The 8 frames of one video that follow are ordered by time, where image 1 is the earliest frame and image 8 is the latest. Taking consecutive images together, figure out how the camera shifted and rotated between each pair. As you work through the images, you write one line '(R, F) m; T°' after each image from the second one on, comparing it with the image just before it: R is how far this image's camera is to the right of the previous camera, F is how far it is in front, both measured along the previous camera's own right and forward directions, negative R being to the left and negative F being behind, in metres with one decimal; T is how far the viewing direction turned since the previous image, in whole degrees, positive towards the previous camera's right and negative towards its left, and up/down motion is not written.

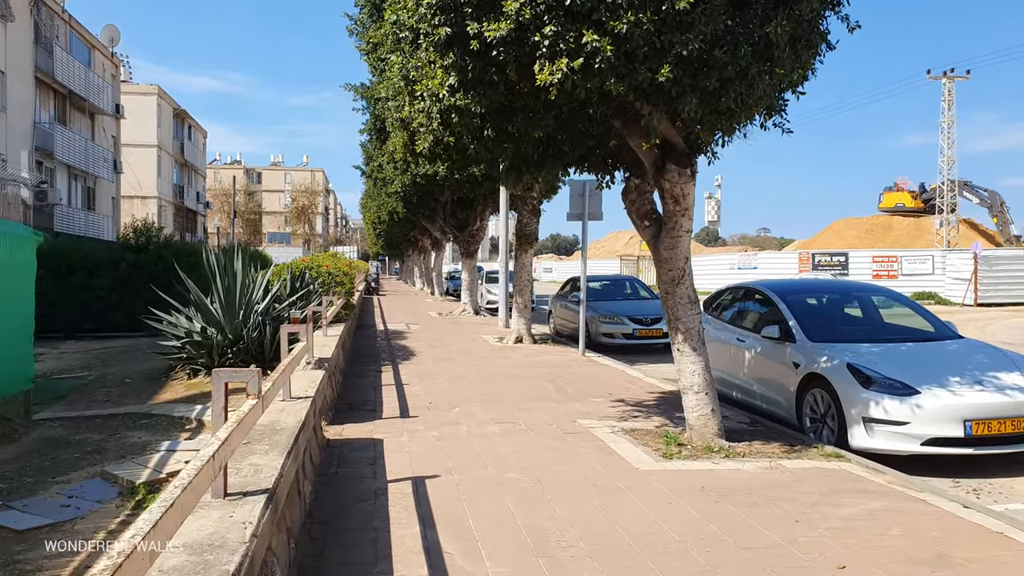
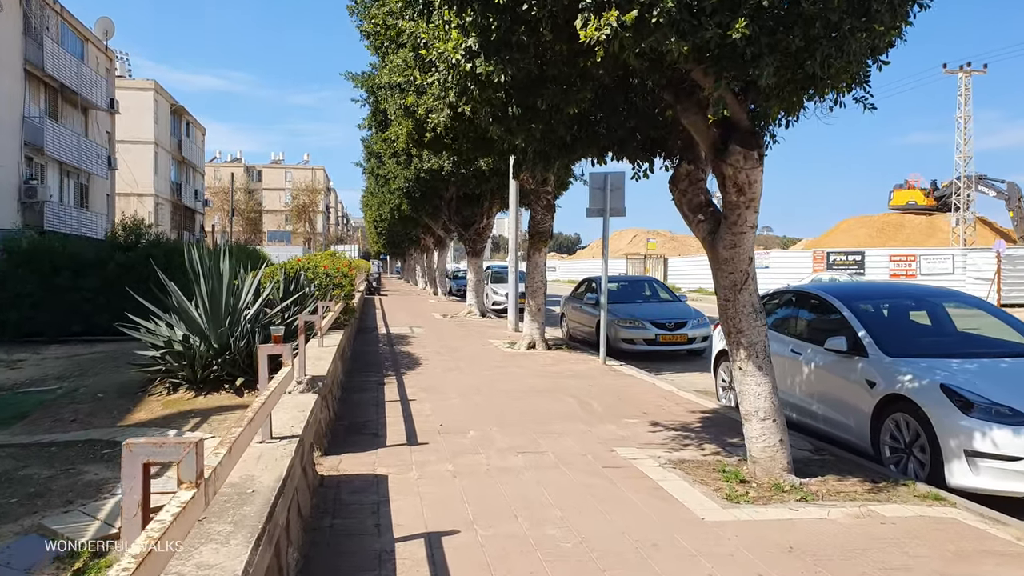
(-0.2, +1.1) m; 0°
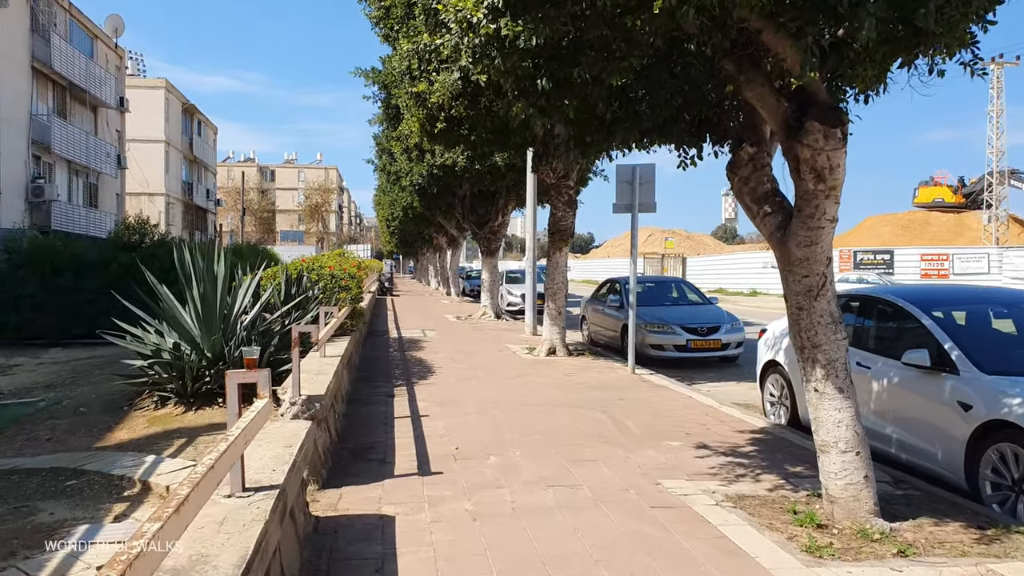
(-0.1, +0.9) m; -1°
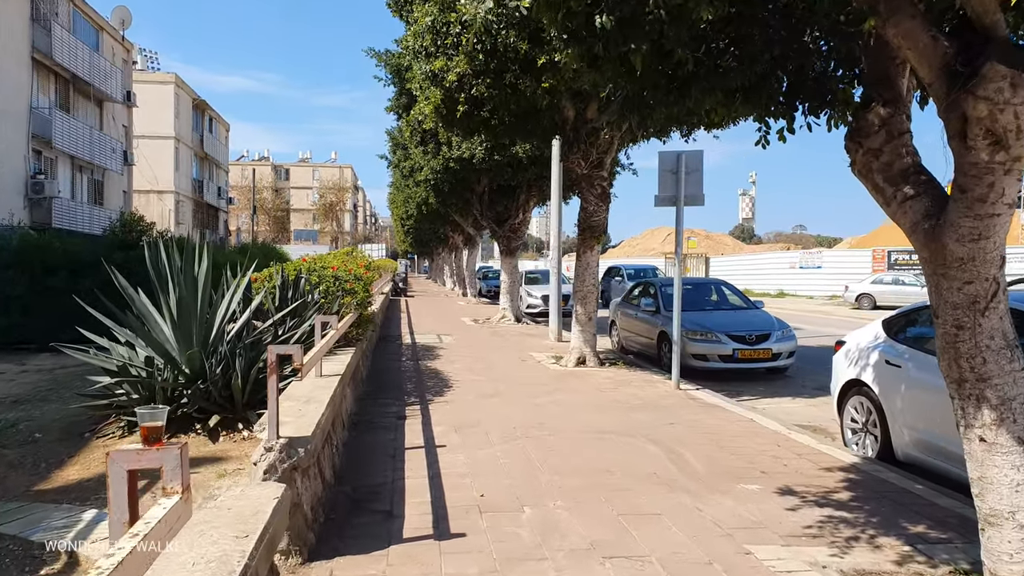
(-0.2, +1.3) m; -1°
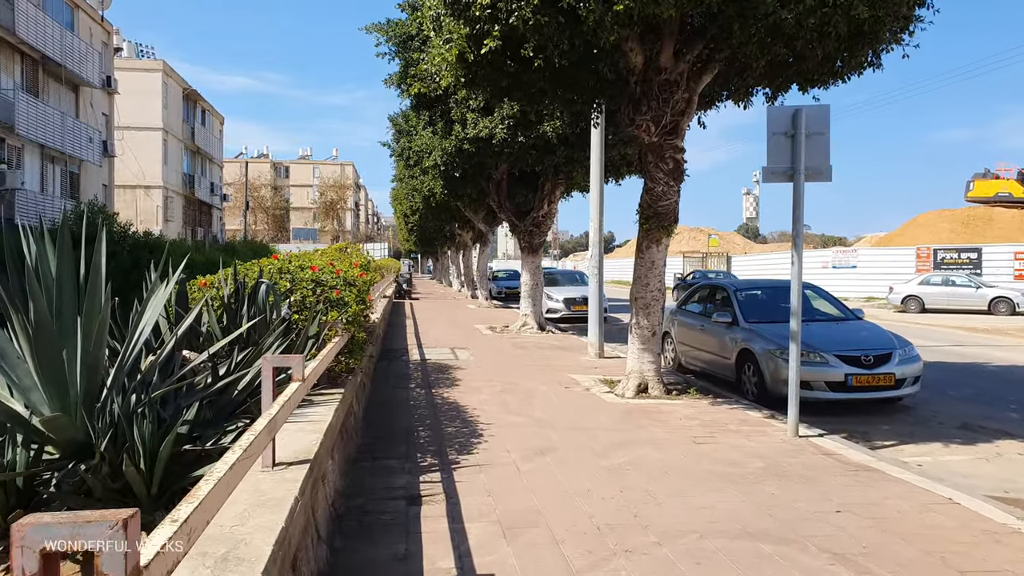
(-0.5, +2.7) m; 0°
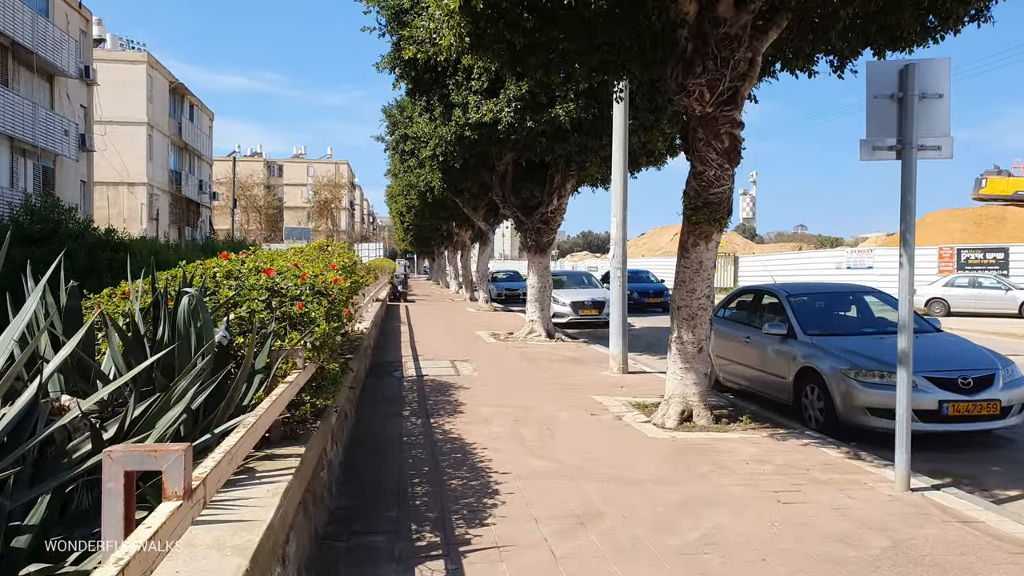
(-0.2, +1.6) m; 0°
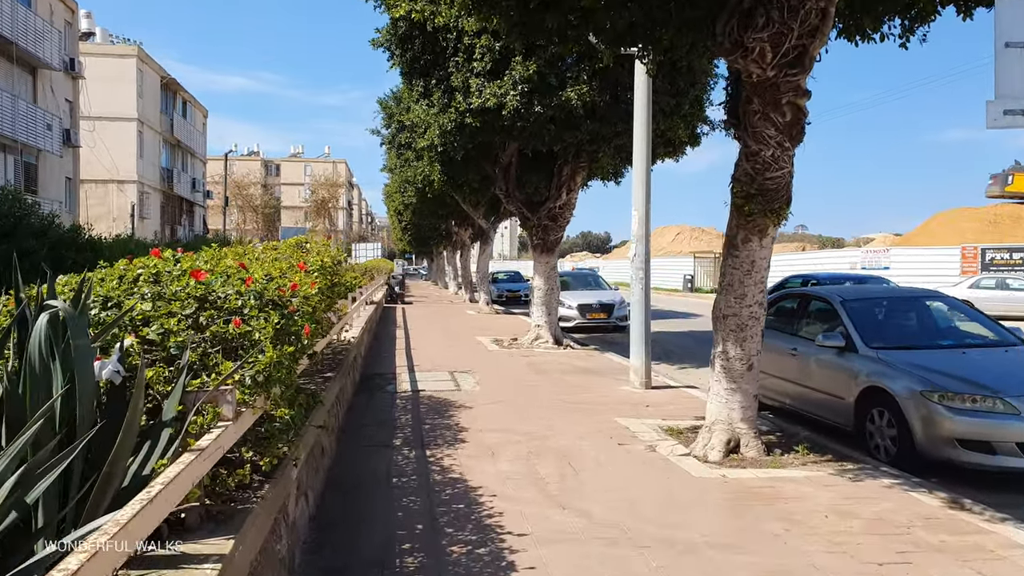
(-0.1, +1.3) m; 0°
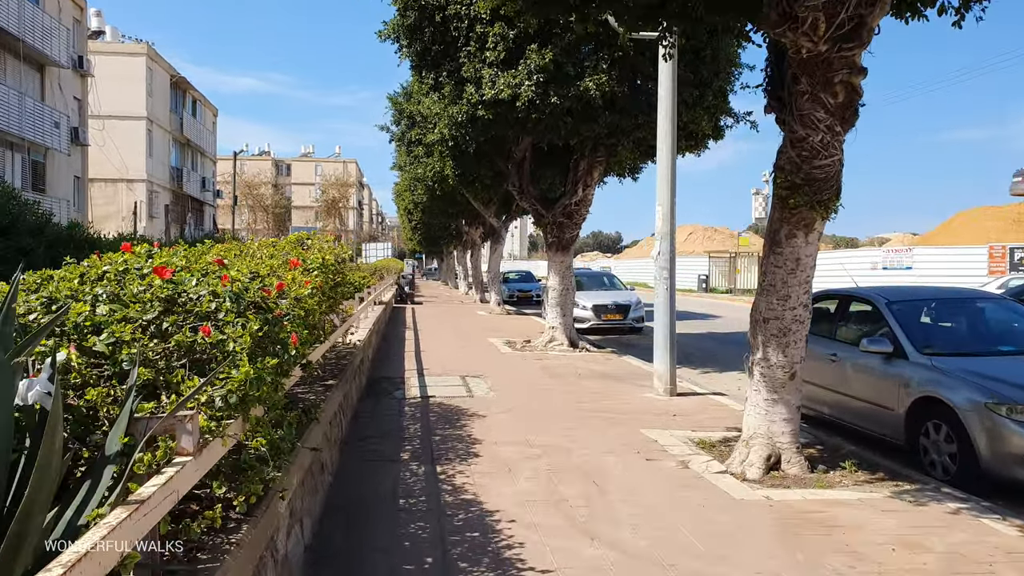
(-0.1, +0.6) m; -1°
